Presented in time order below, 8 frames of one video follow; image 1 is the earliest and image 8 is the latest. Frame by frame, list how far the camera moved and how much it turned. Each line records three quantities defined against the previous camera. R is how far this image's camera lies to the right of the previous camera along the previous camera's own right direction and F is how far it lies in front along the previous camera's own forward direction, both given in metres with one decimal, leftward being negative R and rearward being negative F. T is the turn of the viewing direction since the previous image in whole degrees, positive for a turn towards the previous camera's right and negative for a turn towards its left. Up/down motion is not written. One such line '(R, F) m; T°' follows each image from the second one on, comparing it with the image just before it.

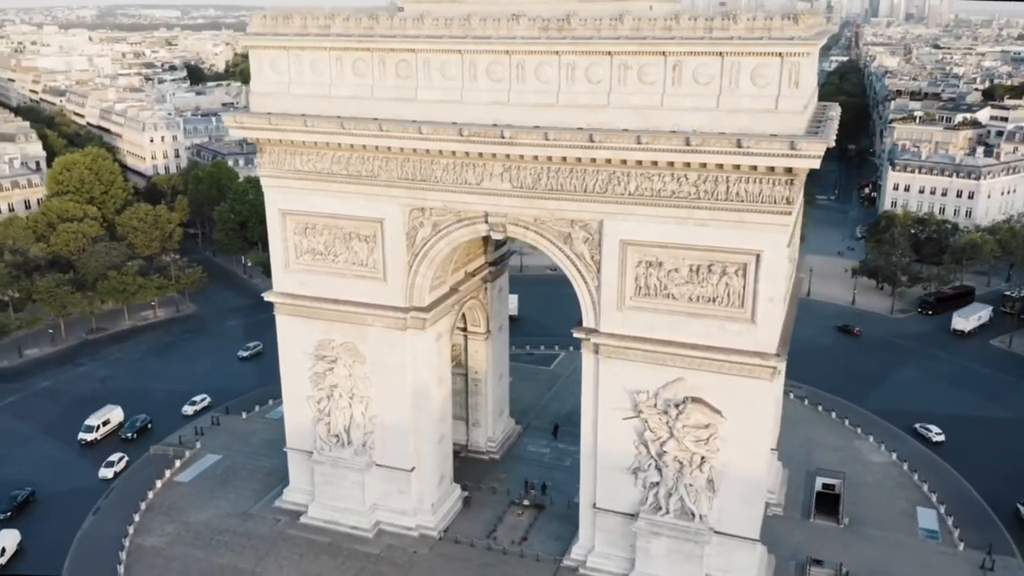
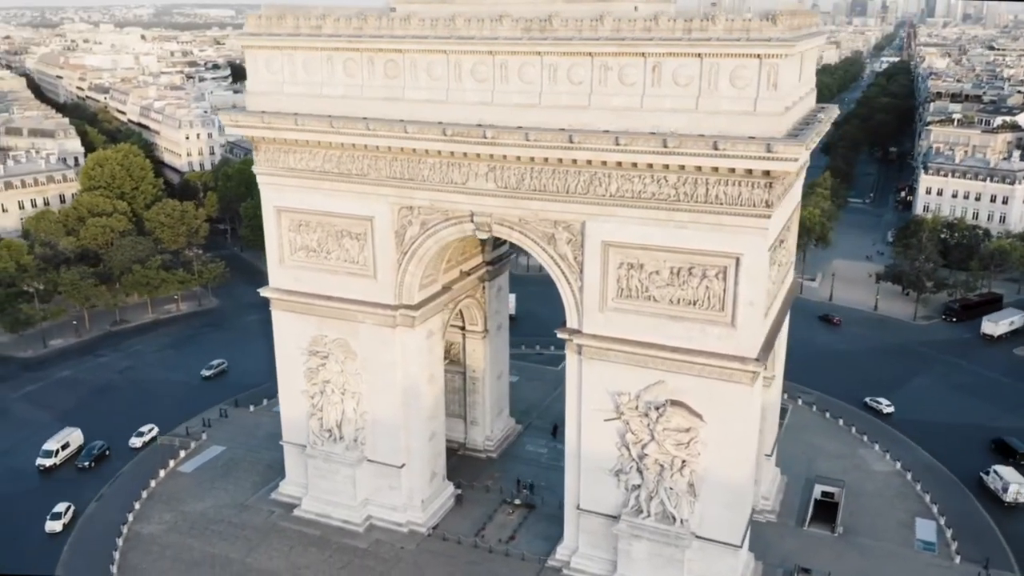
(+1.4, 0.0) m; -3°
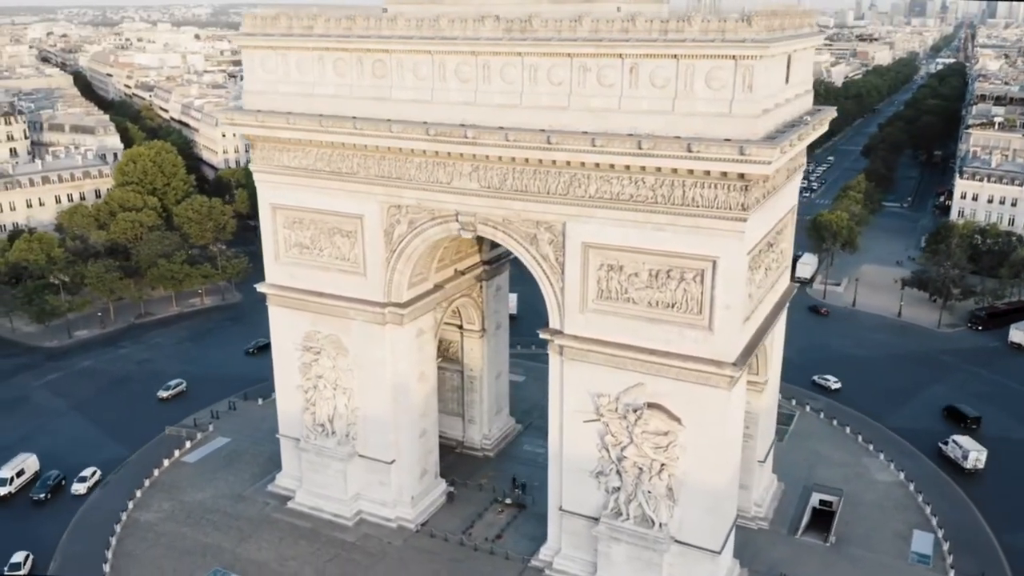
(+1.5, 0.0) m; -3°
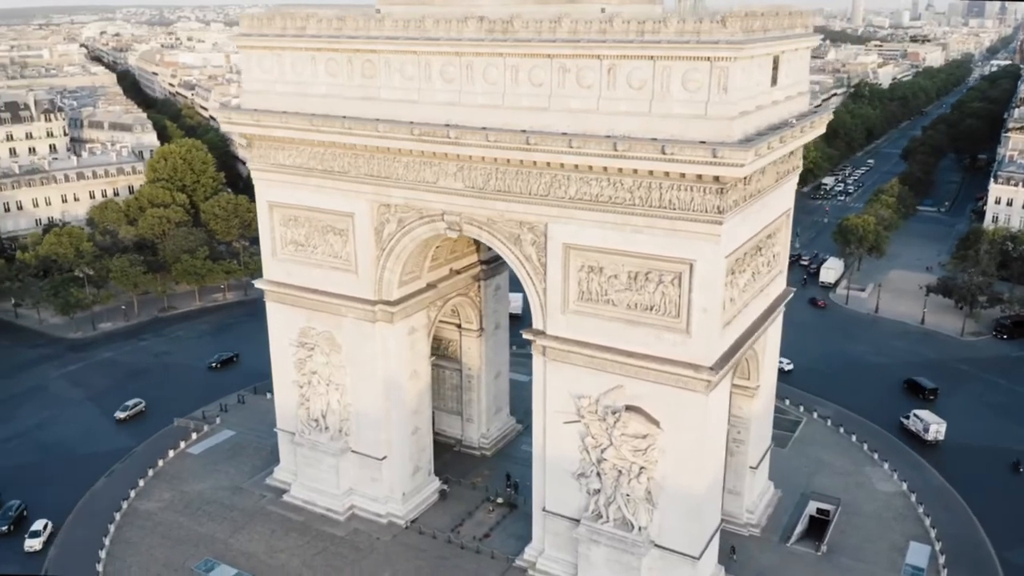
(+1.5, 0.0) m; -3°
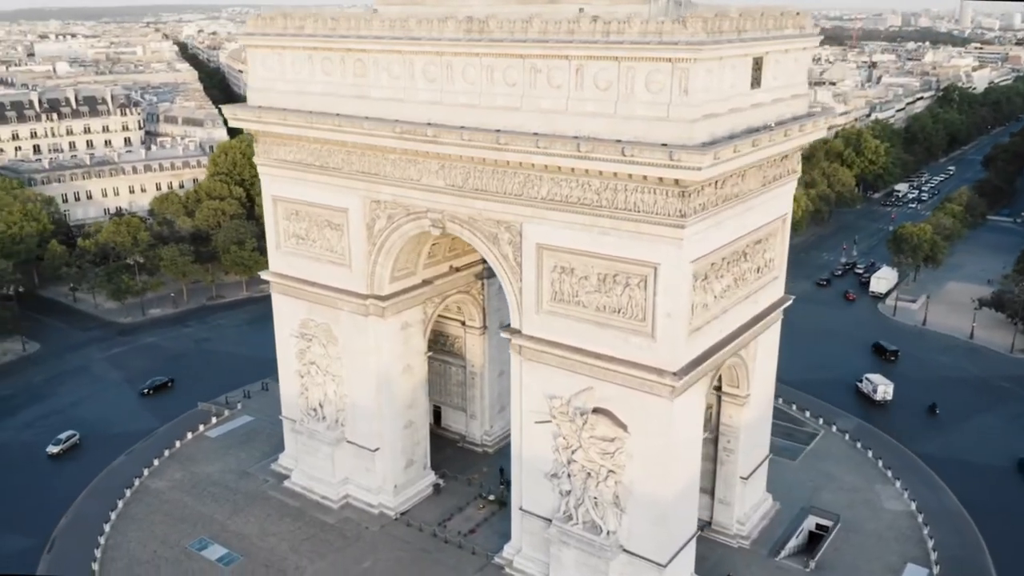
(+2.6, 0.0) m; -5°
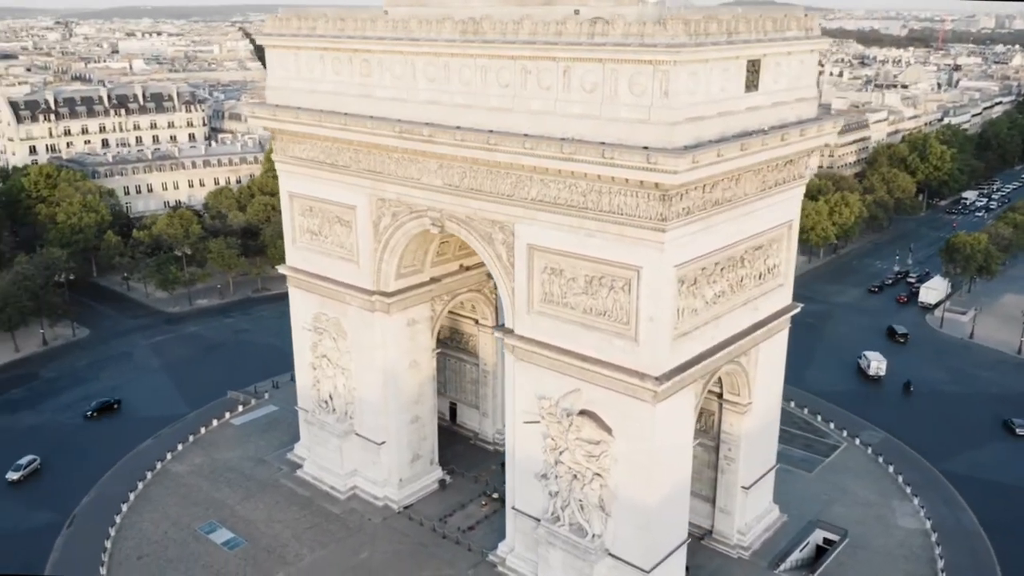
(+1.9, 0.0) m; -5°
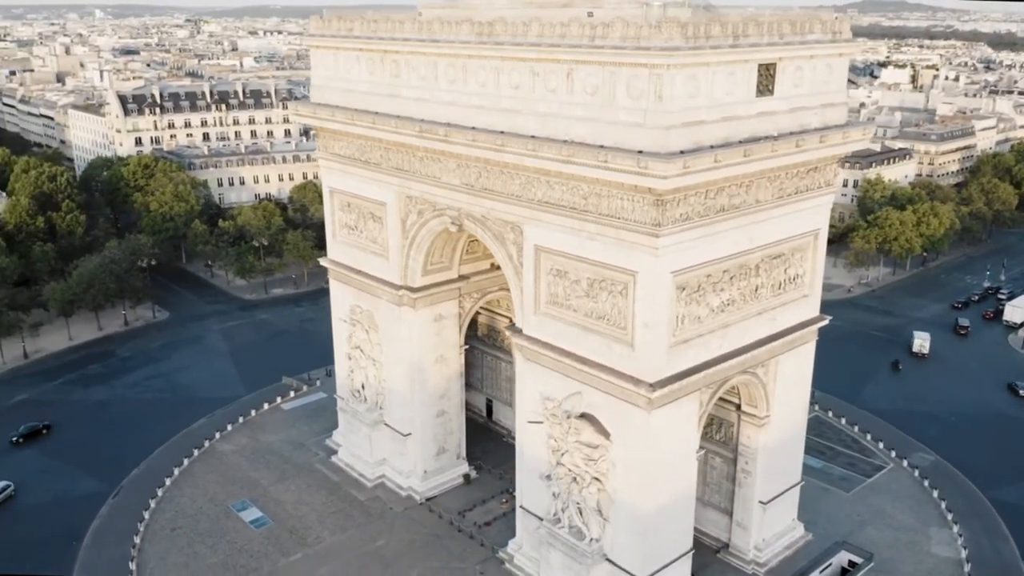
(+2.3, 0.0) m; -7°
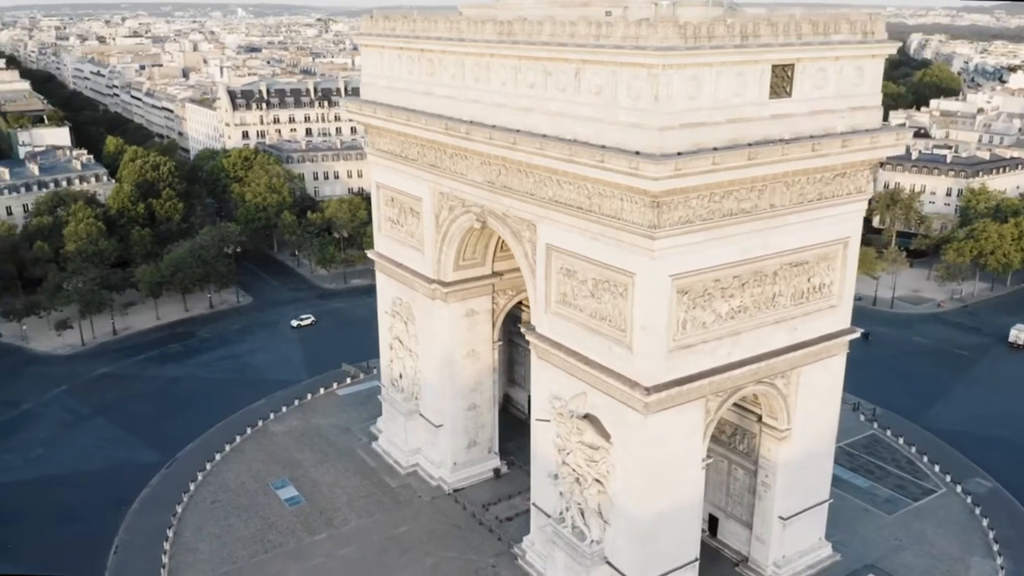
(+2.5, 0.0) m; -7°
